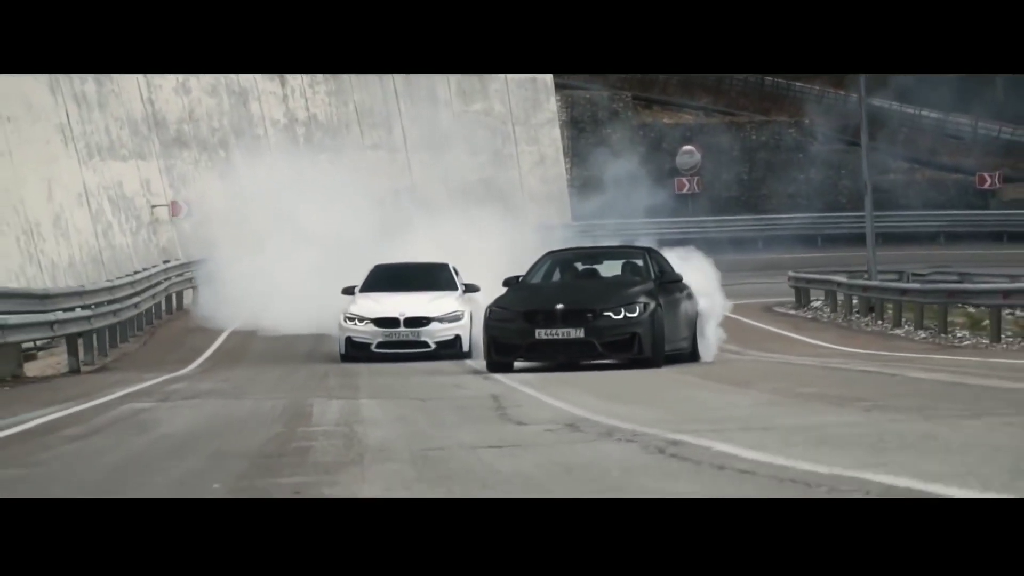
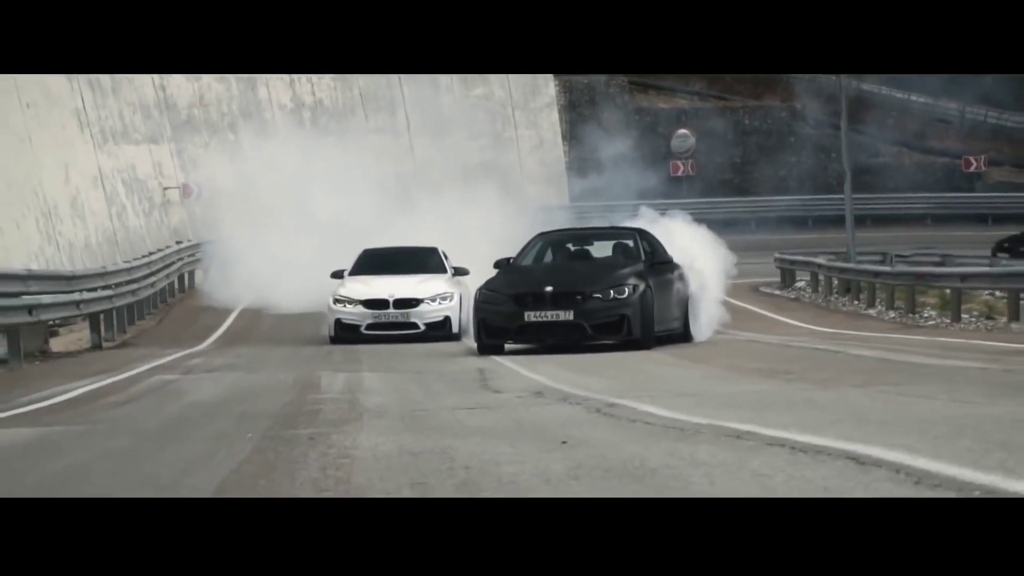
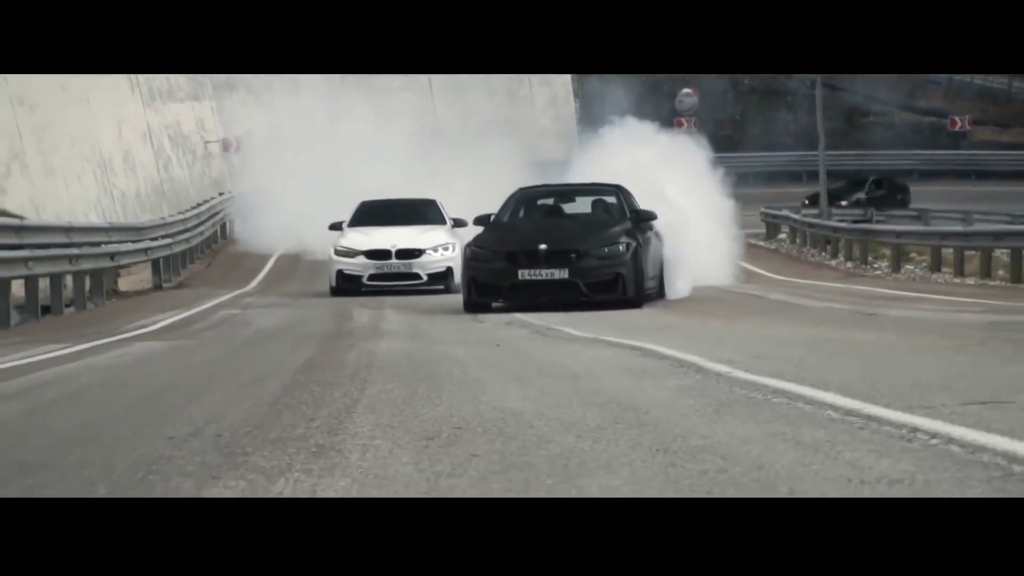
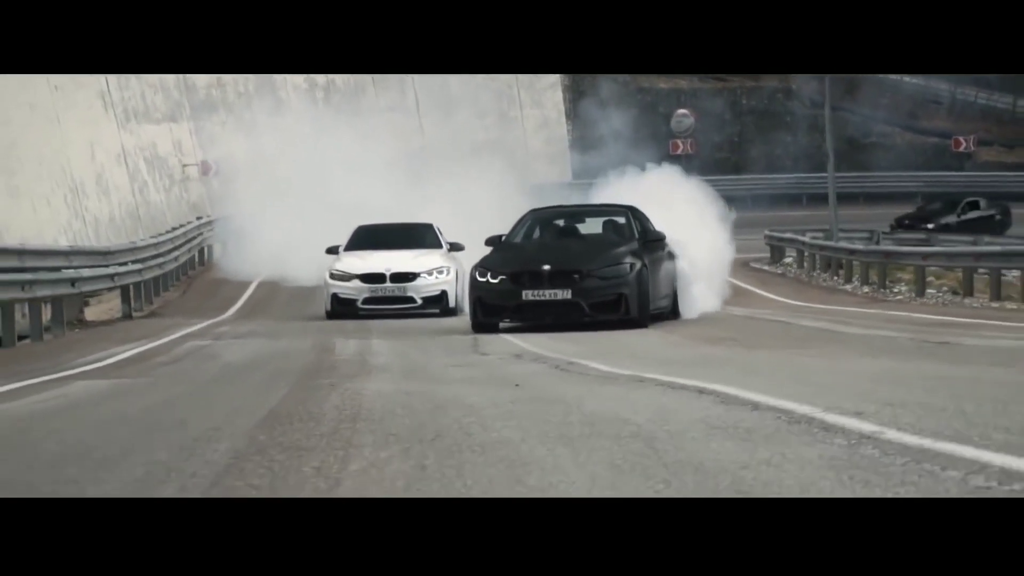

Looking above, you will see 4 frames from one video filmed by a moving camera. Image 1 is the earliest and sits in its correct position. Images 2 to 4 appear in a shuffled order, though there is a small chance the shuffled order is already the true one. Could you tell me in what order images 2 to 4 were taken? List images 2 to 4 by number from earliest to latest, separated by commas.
2, 4, 3
